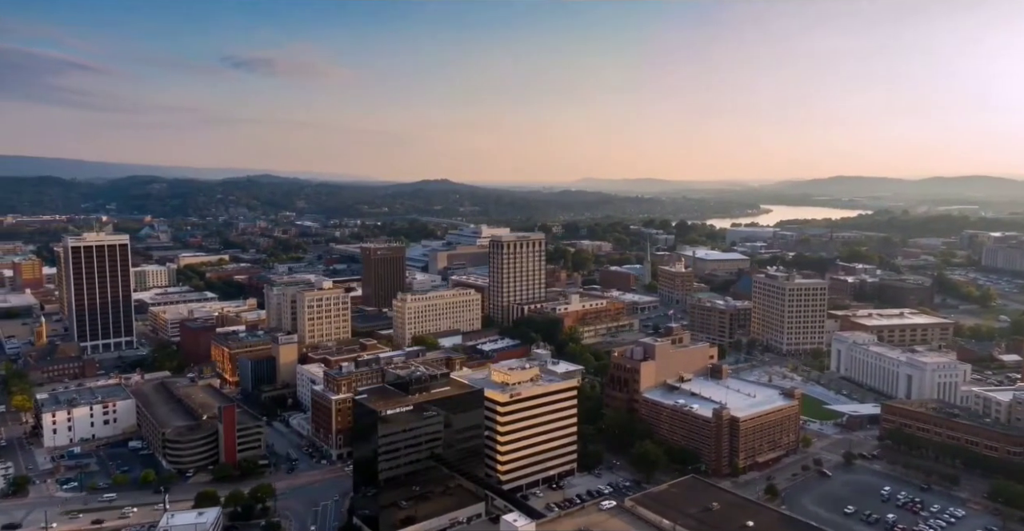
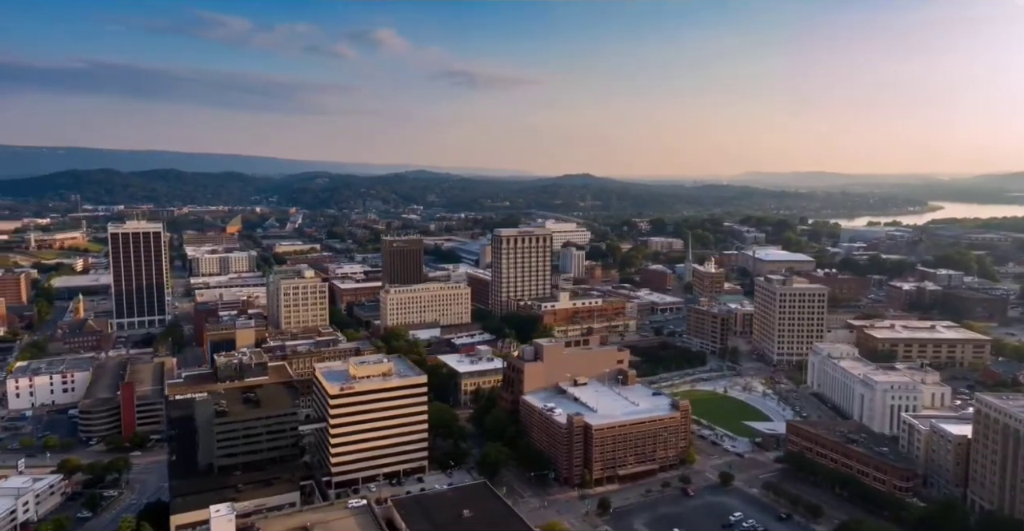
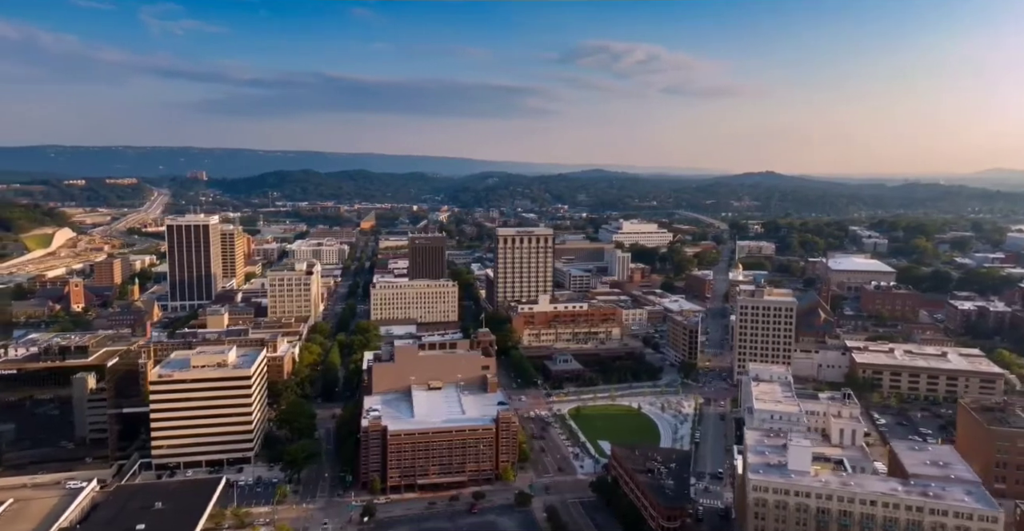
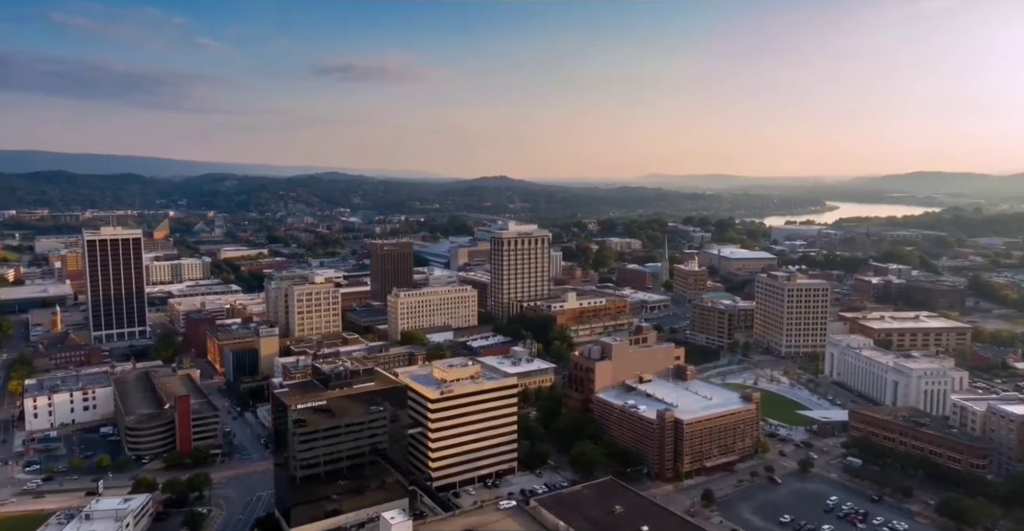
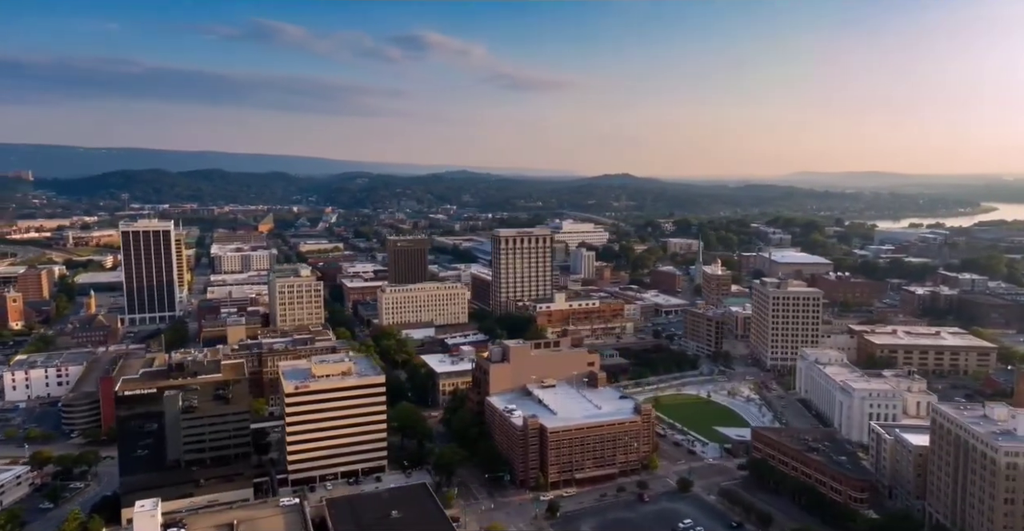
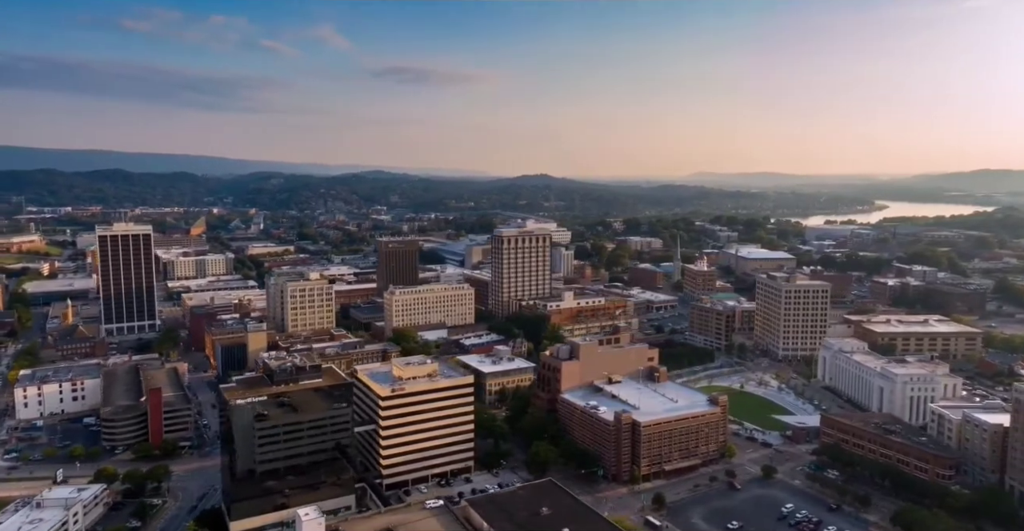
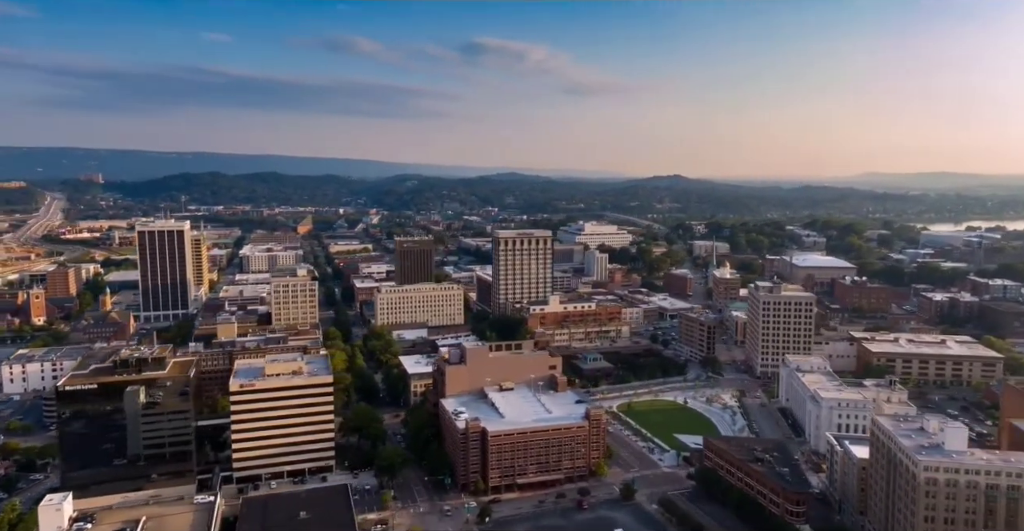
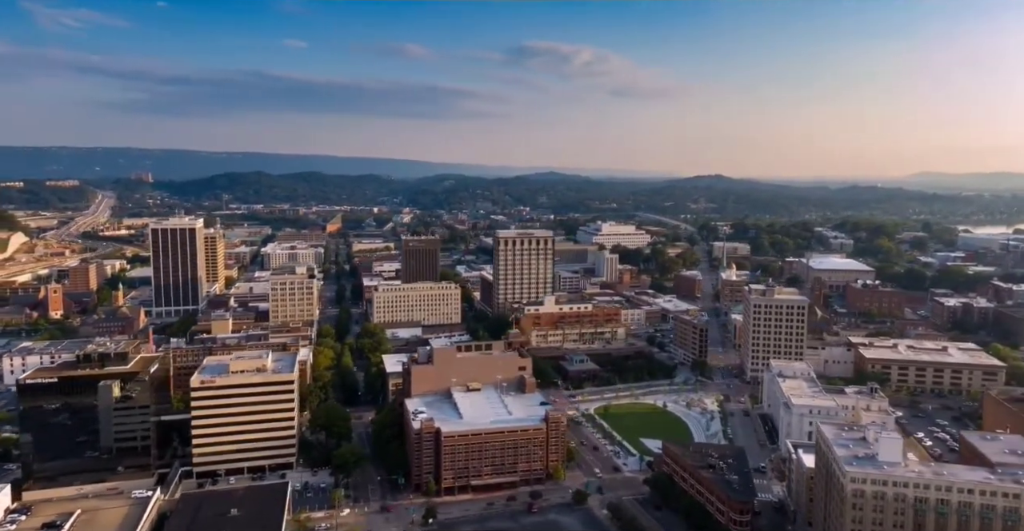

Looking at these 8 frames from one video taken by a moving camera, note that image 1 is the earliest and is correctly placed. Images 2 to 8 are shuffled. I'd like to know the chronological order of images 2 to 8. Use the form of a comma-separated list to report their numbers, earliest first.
4, 6, 2, 5, 7, 8, 3
